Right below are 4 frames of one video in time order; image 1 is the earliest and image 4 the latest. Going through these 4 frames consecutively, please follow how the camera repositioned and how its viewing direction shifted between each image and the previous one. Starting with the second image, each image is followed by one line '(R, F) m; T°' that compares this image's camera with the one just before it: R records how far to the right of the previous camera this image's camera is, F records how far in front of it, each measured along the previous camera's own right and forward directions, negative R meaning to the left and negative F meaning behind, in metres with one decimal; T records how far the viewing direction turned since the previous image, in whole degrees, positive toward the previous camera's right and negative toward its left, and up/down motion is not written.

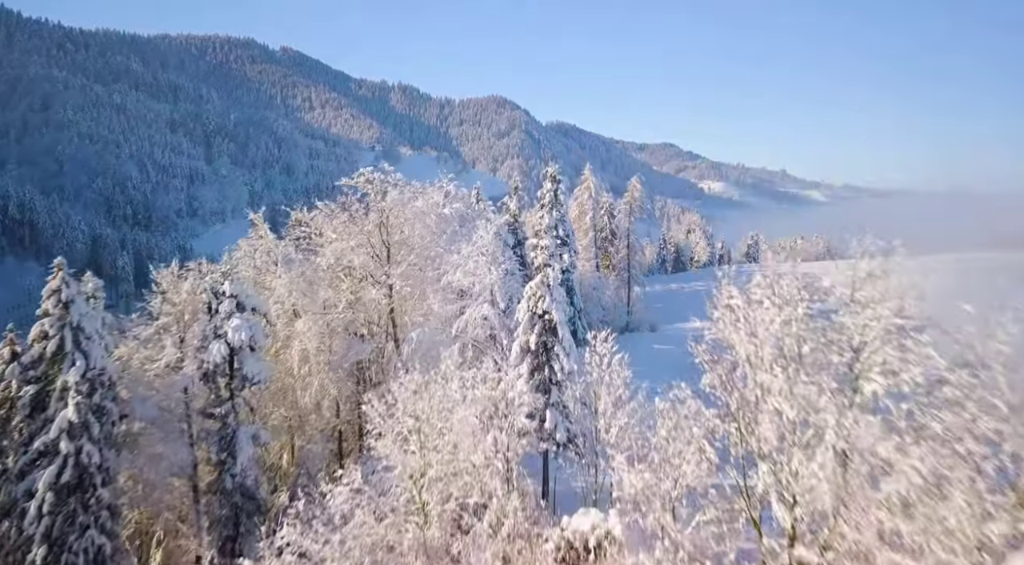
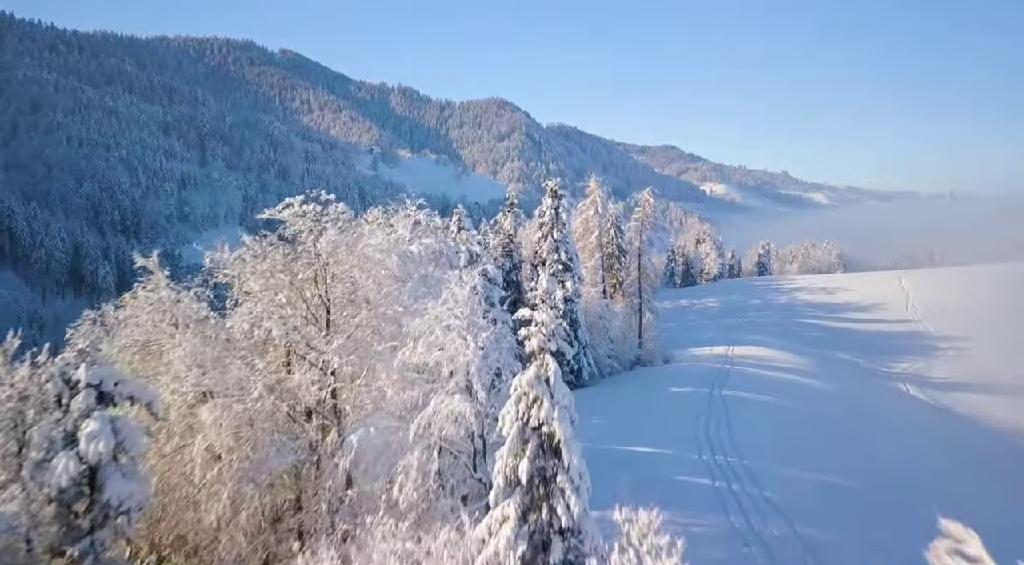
(+0.3, +6.3) m; 0°
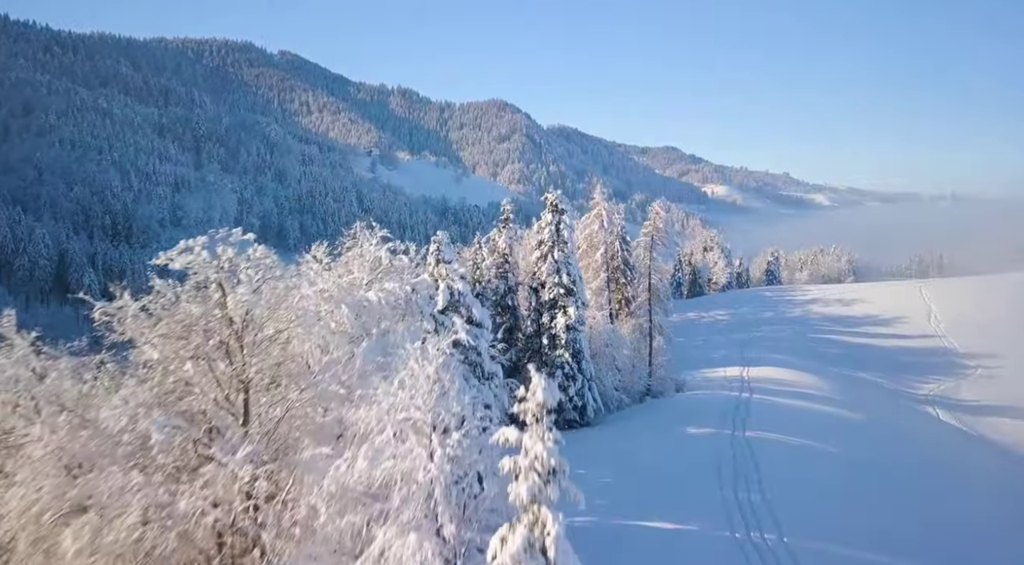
(+0.3, +4.6) m; 0°
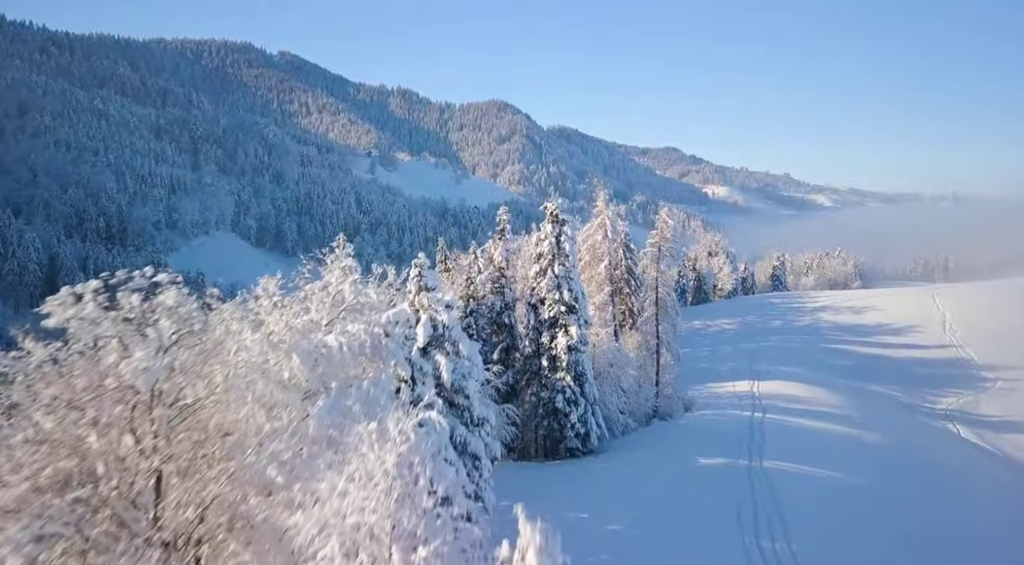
(+0.2, +2.8) m; 0°
